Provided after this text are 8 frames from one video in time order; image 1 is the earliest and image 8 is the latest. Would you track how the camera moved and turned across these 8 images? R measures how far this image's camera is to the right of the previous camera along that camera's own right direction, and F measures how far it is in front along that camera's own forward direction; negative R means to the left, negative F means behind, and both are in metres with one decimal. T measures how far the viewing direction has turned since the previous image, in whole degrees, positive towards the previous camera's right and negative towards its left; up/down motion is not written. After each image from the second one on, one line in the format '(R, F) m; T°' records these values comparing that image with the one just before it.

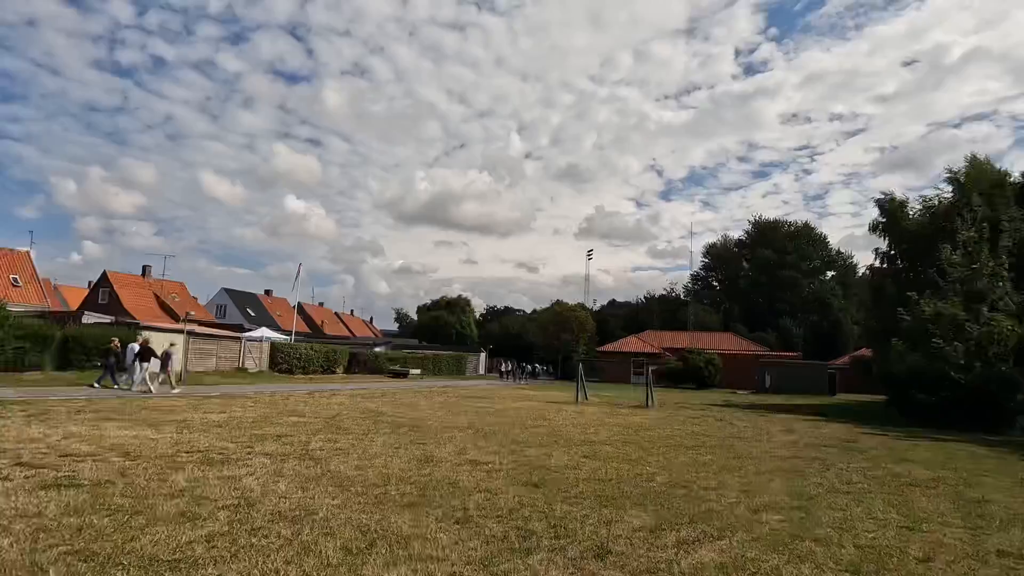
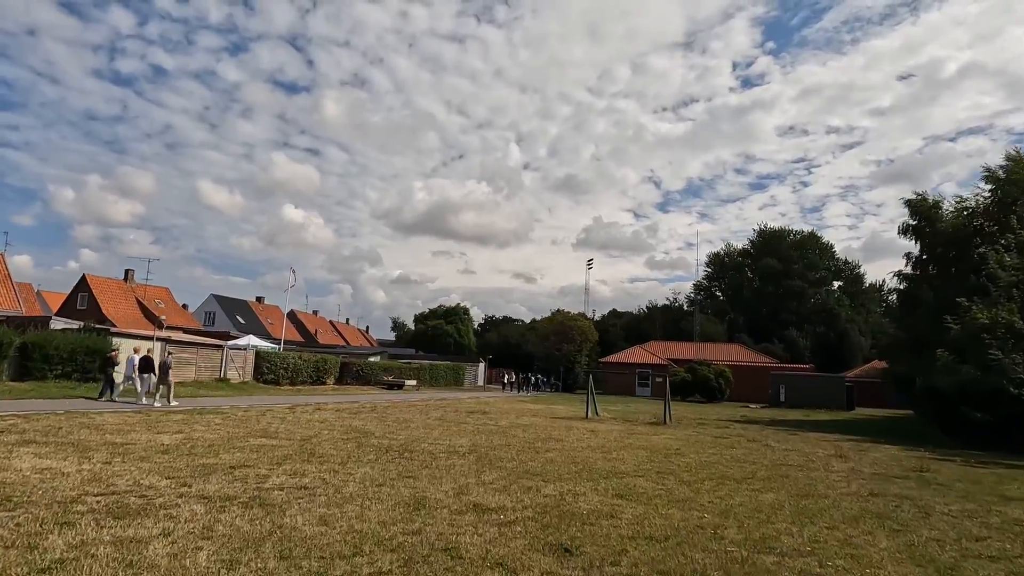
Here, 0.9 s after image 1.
(-0.2, +2.5) m; 0°
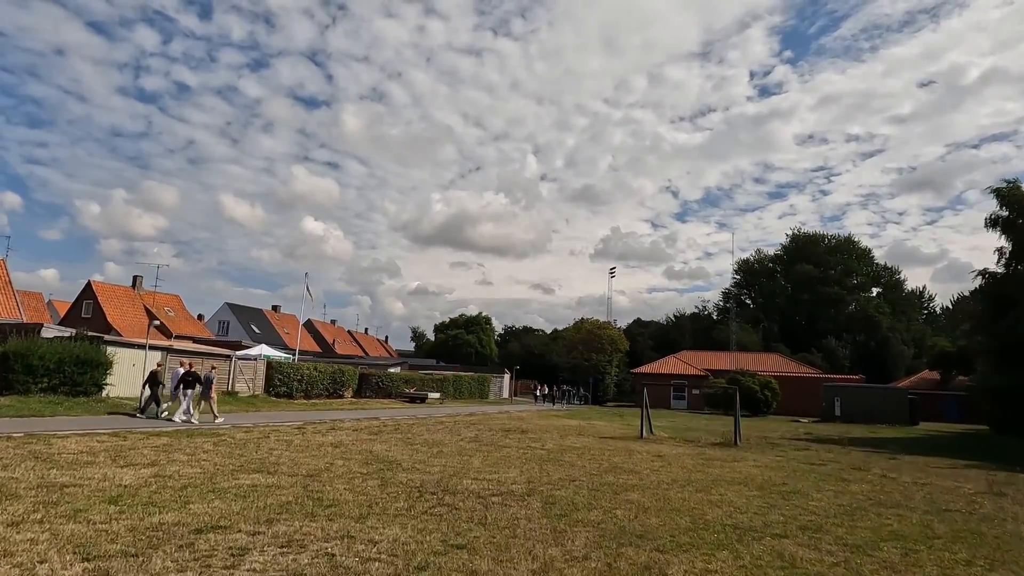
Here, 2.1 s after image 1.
(-0.8, +3.3) m; -1°
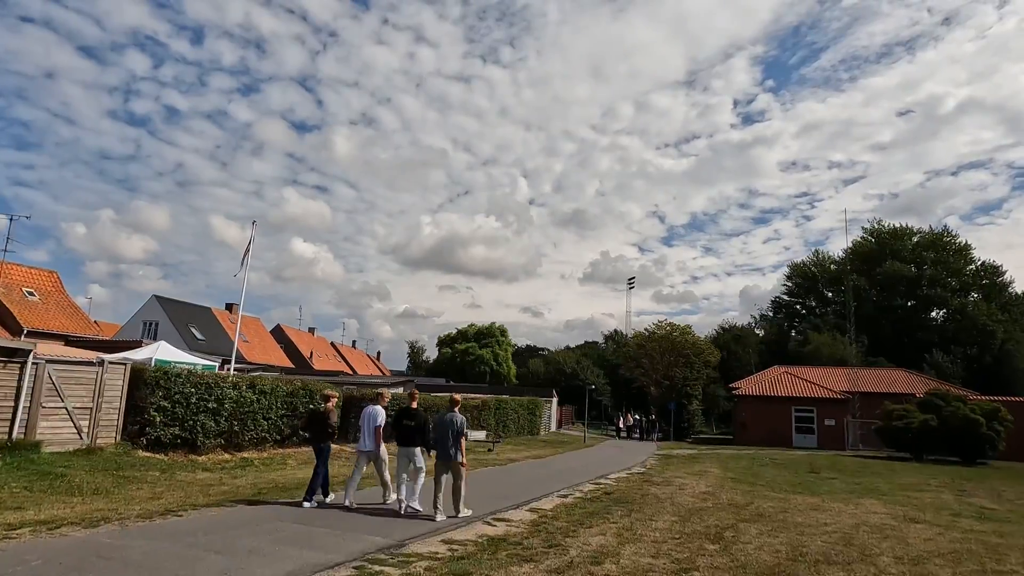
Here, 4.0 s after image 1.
(-3.9, +18.6) m; +1°
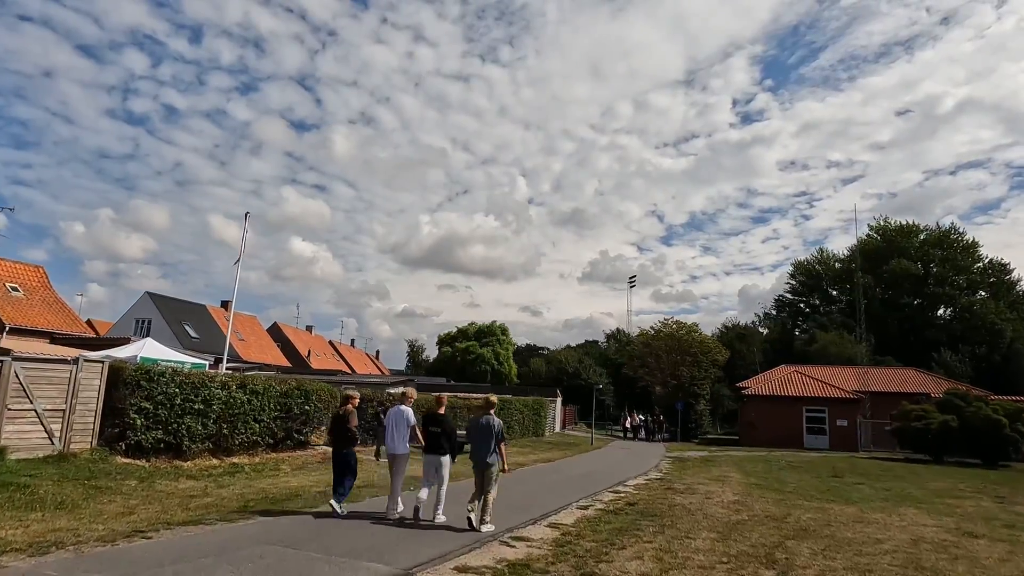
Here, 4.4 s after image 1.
(-0.3, +1.2) m; 0°
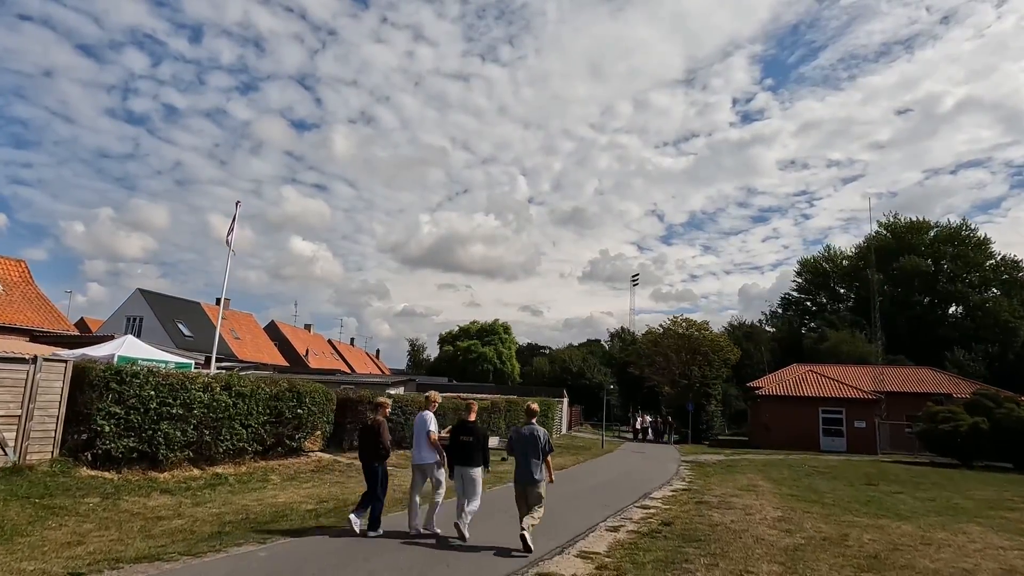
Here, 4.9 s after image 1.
(-0.3, +1.5) m; 0°
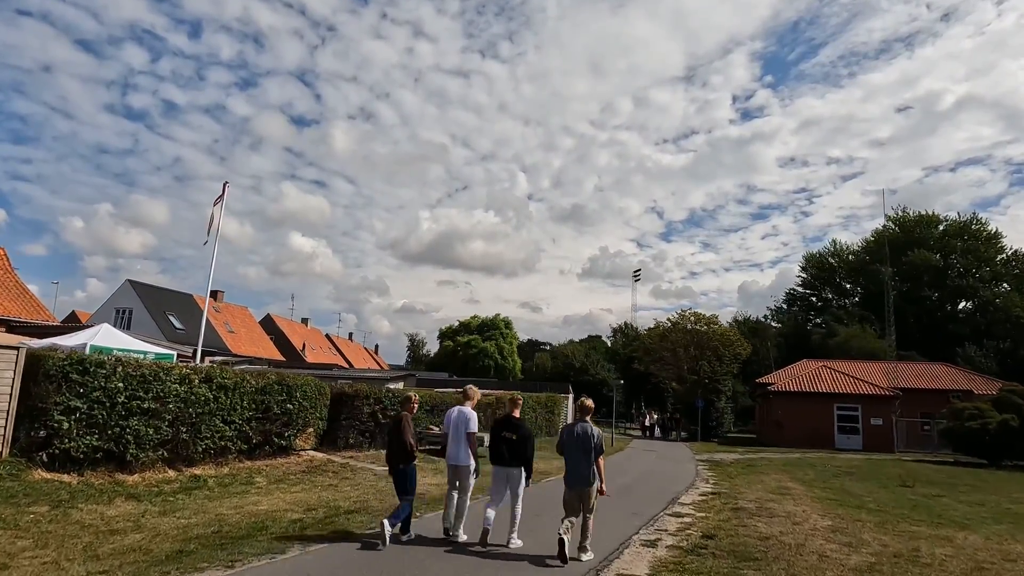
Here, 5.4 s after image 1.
(-0.2, +1.5) m; 0°
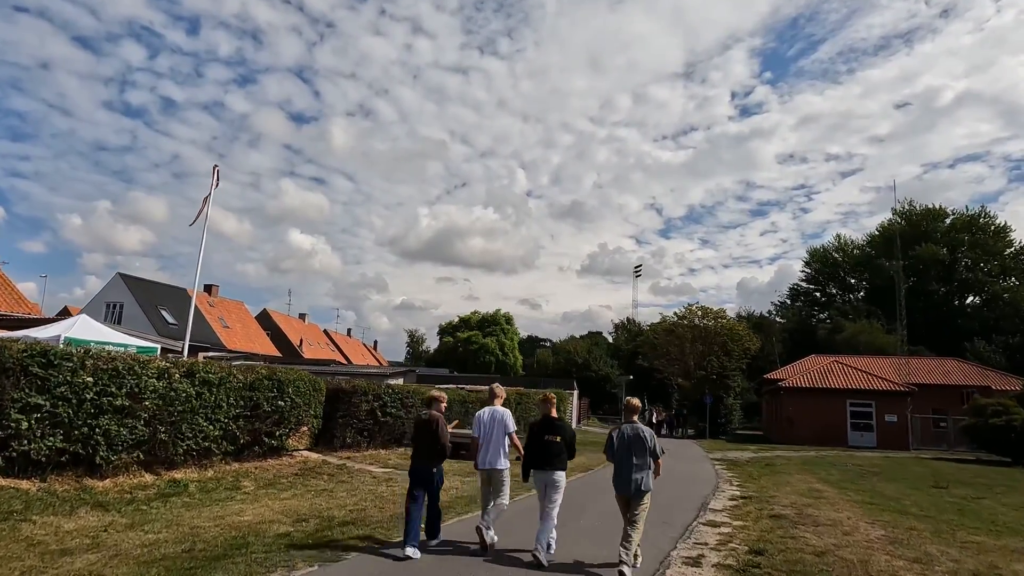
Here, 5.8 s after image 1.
(-0.2, +1.2) m; 0°
